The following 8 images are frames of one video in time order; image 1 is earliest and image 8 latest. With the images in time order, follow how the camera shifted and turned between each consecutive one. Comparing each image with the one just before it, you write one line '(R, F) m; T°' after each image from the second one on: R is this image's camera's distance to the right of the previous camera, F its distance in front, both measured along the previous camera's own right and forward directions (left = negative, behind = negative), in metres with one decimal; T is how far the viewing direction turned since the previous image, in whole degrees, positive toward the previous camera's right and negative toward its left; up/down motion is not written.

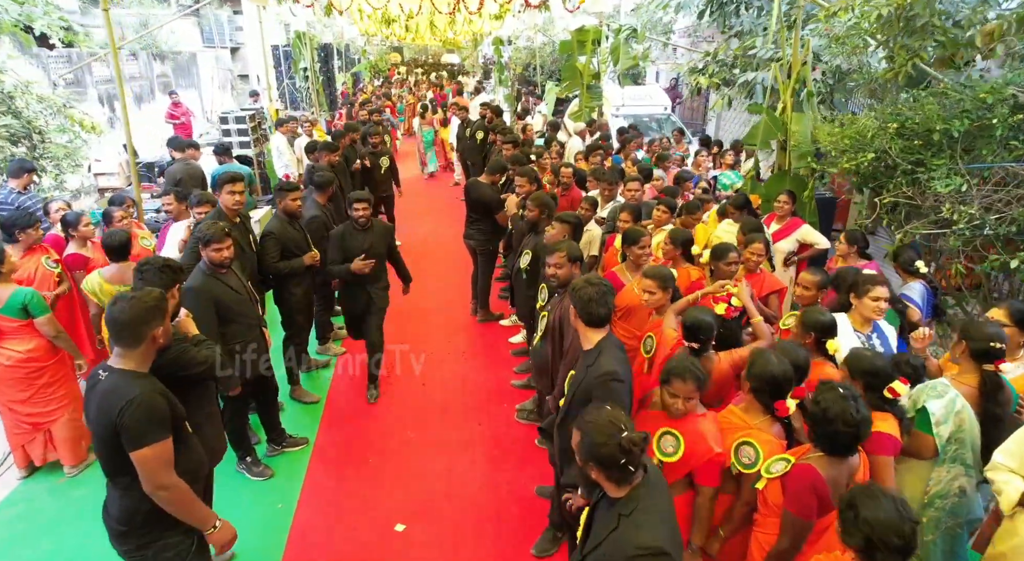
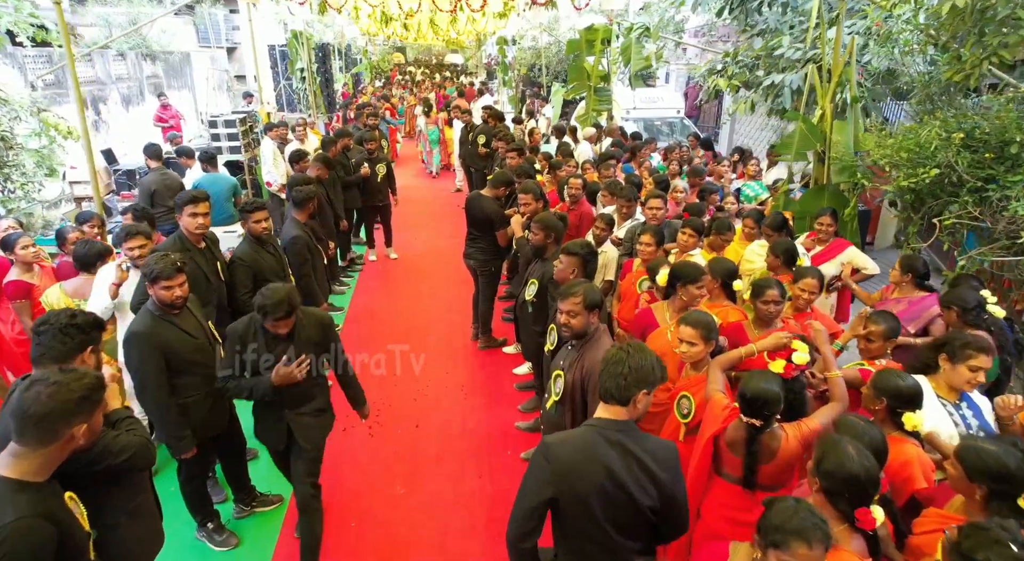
(0.0, +0.5) m; 0°
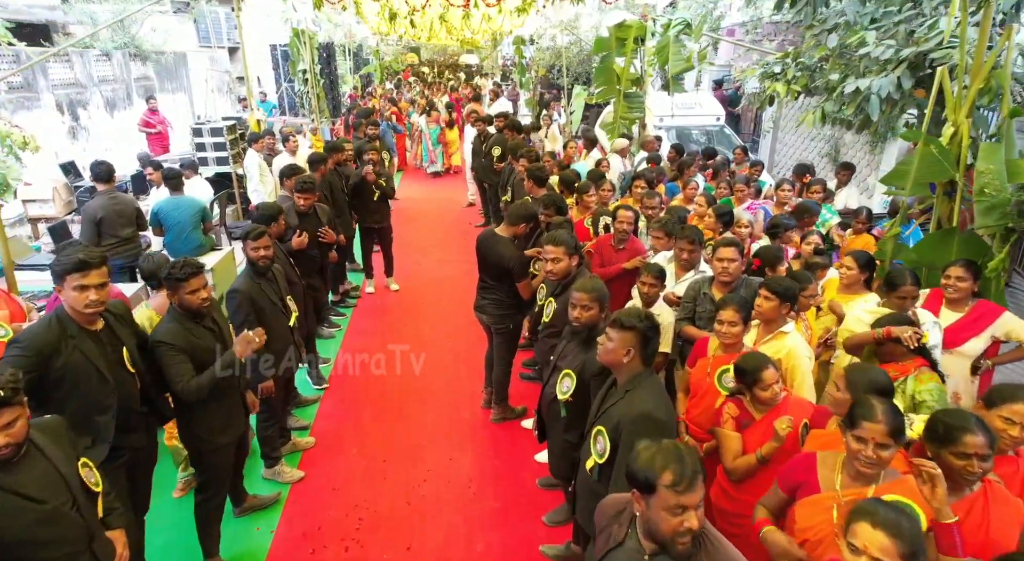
(-0.1, +1.1) m; -1°
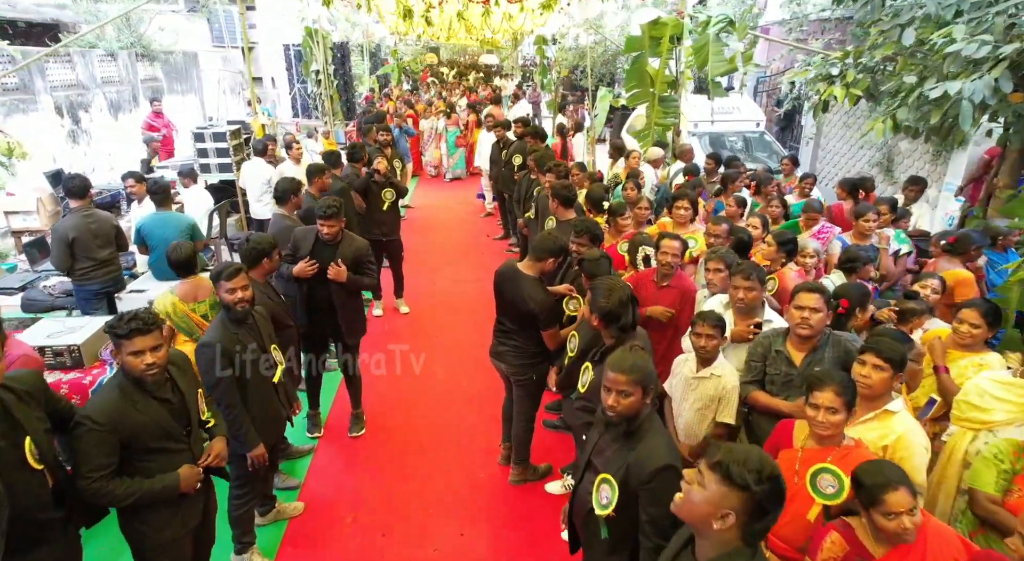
(0.0, +0.6) m; -2°
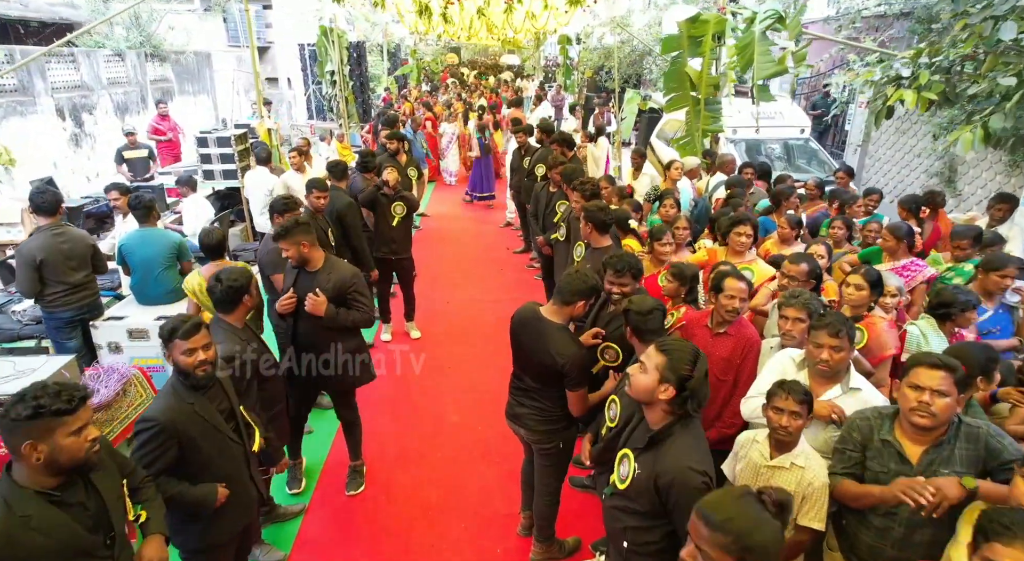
(0.0, +0.6) m; -2°
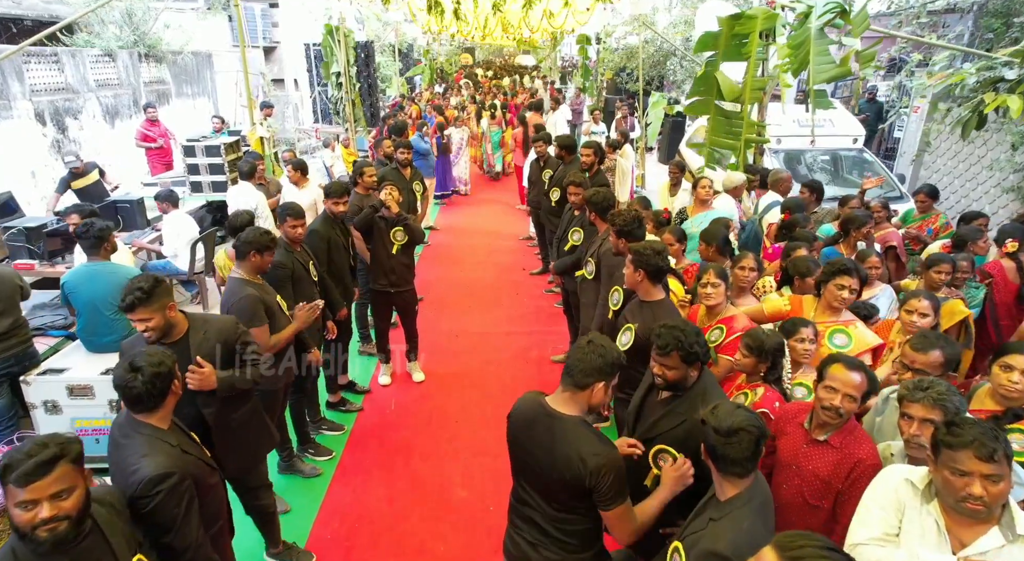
(0.0, +0.8) m; -1°
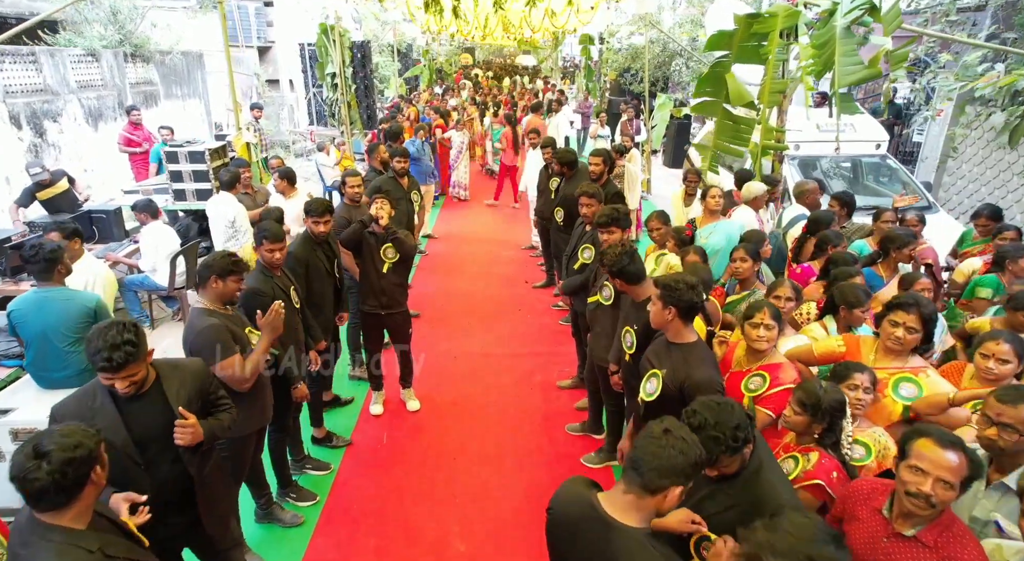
(0.0, +0.4) m; 0°
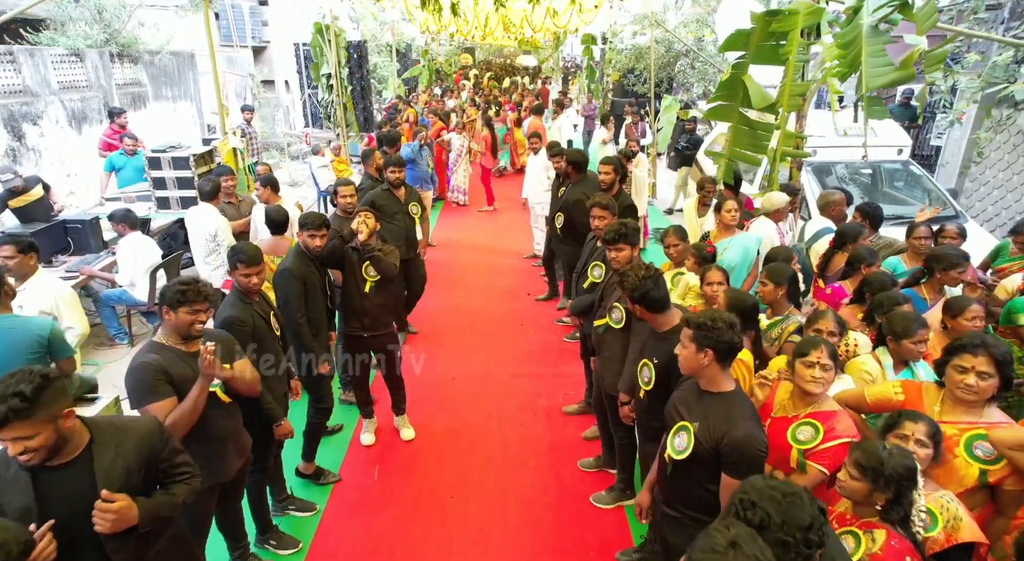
(0.0, +0.4) m; 0°
